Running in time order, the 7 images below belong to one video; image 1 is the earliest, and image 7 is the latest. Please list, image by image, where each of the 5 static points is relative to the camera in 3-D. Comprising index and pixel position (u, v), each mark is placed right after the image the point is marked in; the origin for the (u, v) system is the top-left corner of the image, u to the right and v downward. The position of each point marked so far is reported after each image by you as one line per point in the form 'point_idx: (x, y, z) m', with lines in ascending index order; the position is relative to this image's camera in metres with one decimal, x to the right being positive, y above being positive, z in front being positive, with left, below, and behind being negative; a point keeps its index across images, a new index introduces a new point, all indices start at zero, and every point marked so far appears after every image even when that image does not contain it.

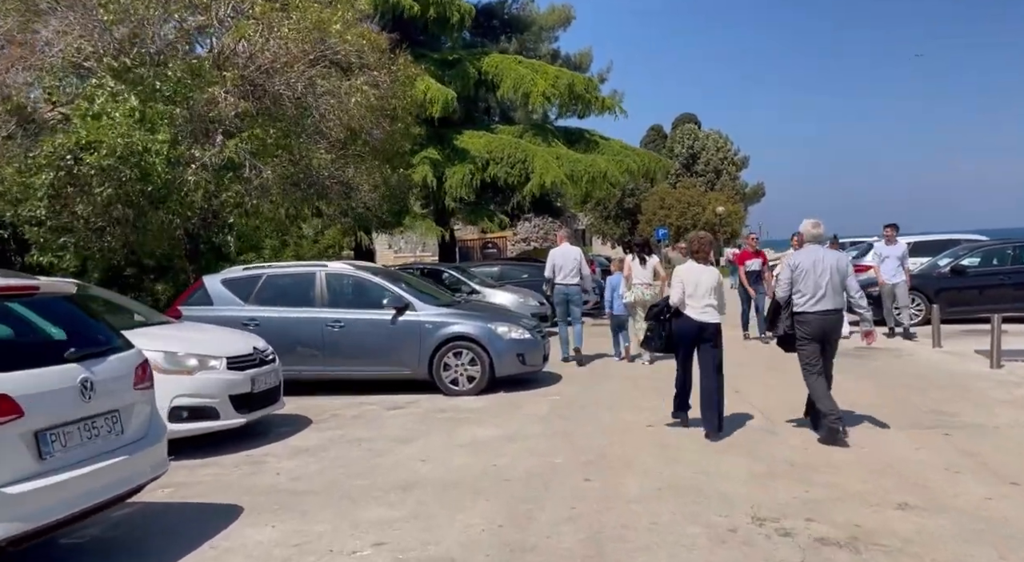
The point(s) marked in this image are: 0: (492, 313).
0: (-0.2, -0.4, +10.0) m
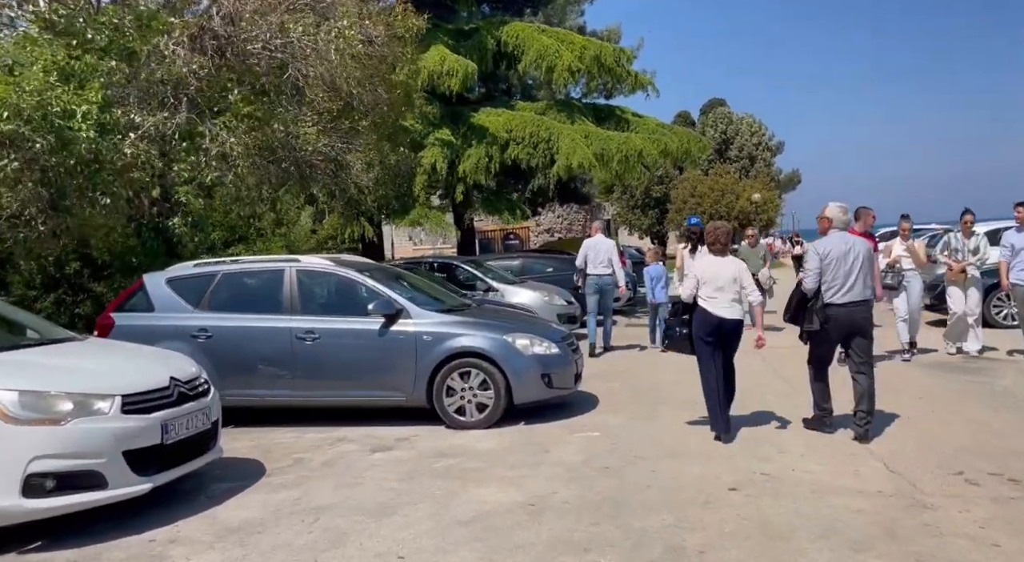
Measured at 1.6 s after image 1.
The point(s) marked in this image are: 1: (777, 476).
0: (0.0, -0.4, +7.8) m
1: (+1.8, -1.3, +5.4) m
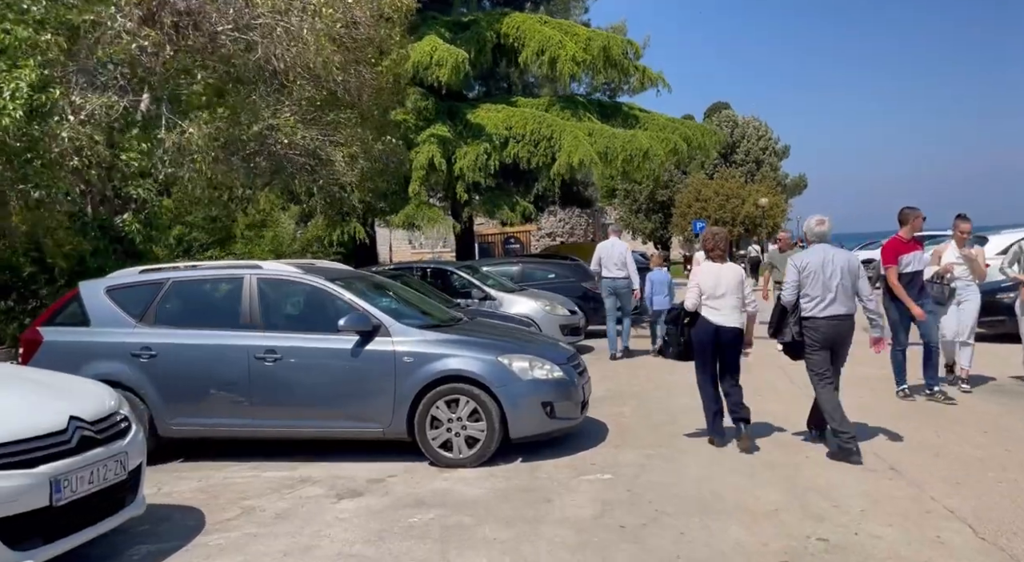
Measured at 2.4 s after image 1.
0: (0.0, -0.5, +6.7) m
1: (+1.7, -1.4, +4.3) m
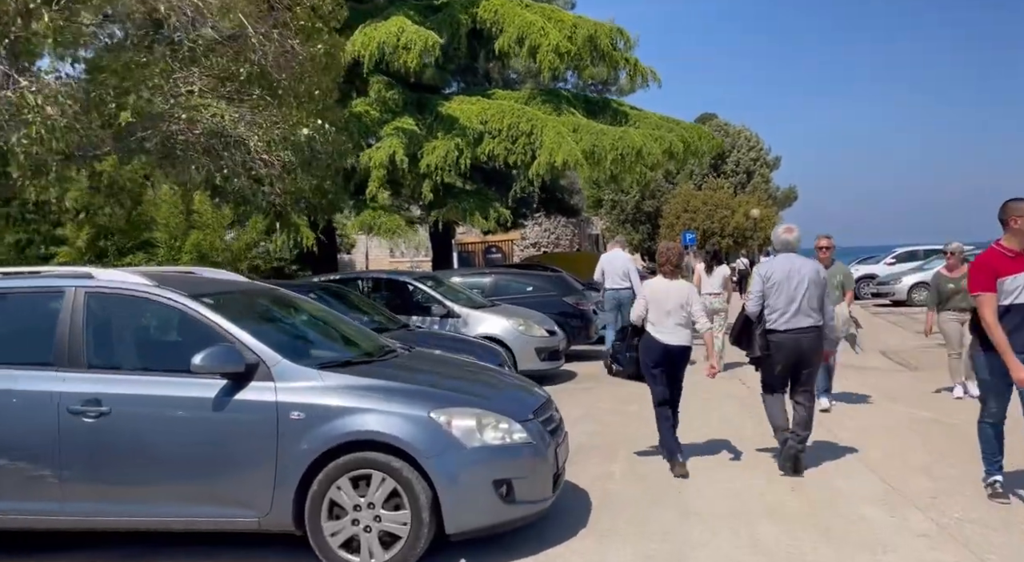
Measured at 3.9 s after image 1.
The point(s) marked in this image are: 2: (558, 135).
0: (-0.4, -0.6, +4.7) m
1: (+1.4, -1.5, +2.3) m
2: (+0.9, +2.8, +15.3) m
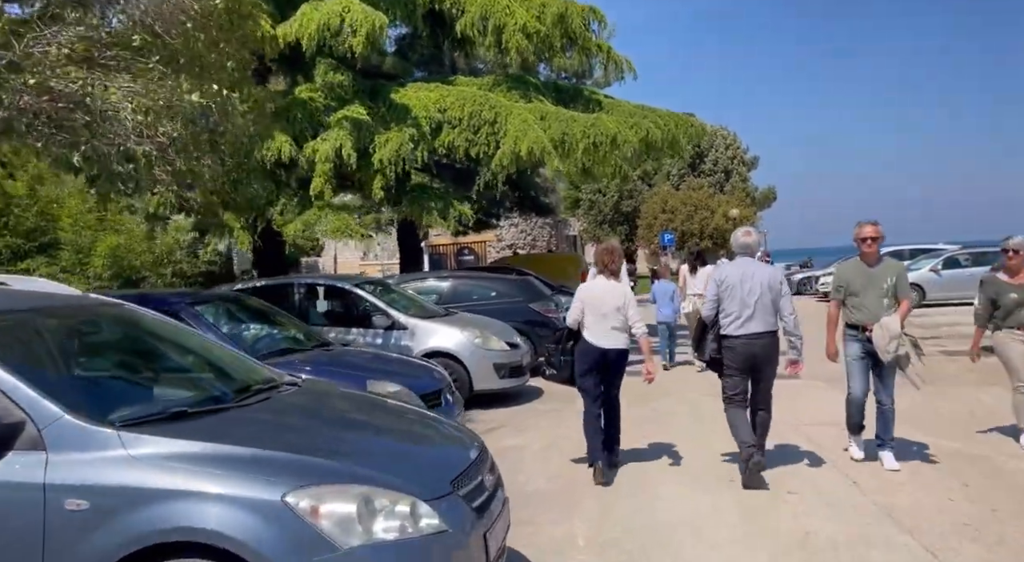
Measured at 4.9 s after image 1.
0: (-0.8, -0.7, +3.2) m
1: (+1.1, -1.5, +0.9) m
2: (+0.2, +2.7, +13.9) m
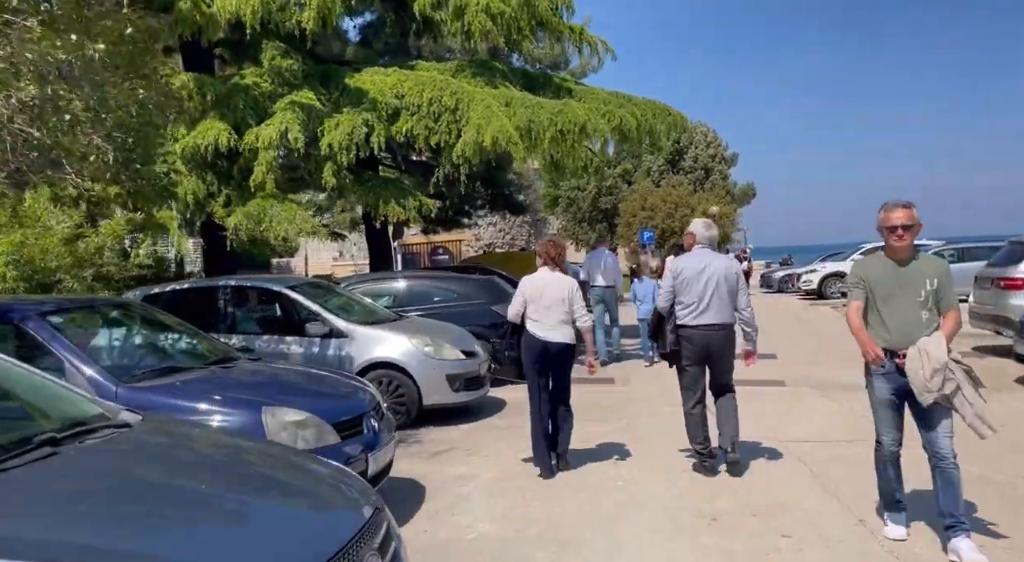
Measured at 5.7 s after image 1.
0: (-1.1, -0.7, +2.1) m
1: (+0.9, -1.5, -0.2) m
2: (-0.4, +2.7, +12.8) m
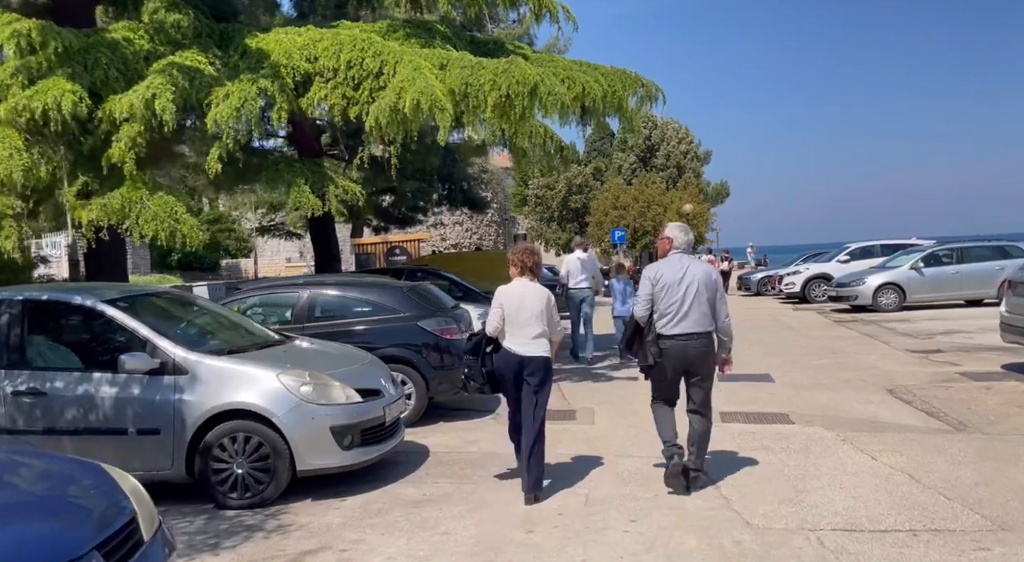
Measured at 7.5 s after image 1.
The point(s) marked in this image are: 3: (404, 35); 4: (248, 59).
0: (-1.5, -0.8, -0.4) m
1: (+0.5, -1.6, -2.7) m
2: (-1.2, +2.6, +10.2) m
3: (-1.6, +3.6, +11.8) m
4: (-3.5, +2.9, +10.8) m
